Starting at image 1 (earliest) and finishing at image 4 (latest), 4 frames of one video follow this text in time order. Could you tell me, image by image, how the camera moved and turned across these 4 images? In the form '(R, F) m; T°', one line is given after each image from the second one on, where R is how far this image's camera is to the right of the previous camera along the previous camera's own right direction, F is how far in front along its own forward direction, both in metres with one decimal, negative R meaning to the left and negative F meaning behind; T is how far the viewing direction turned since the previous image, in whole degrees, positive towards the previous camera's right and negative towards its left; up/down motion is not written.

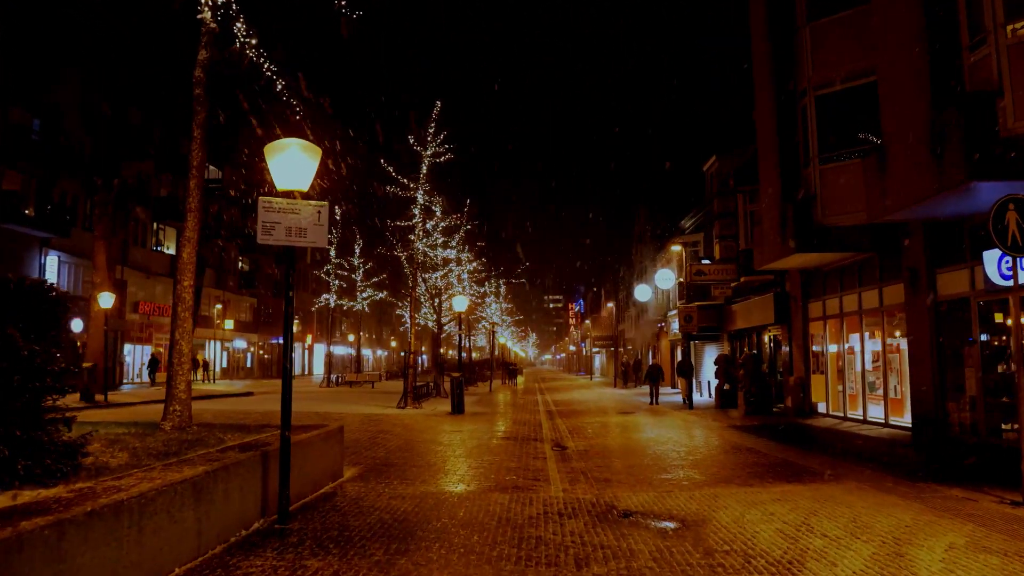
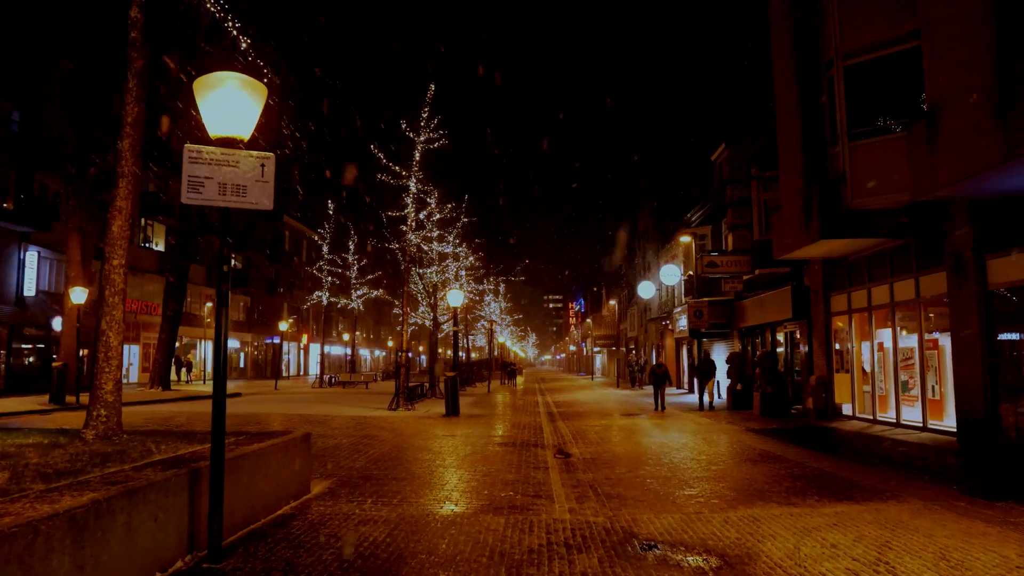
(0.0, +1.4) m; 0°
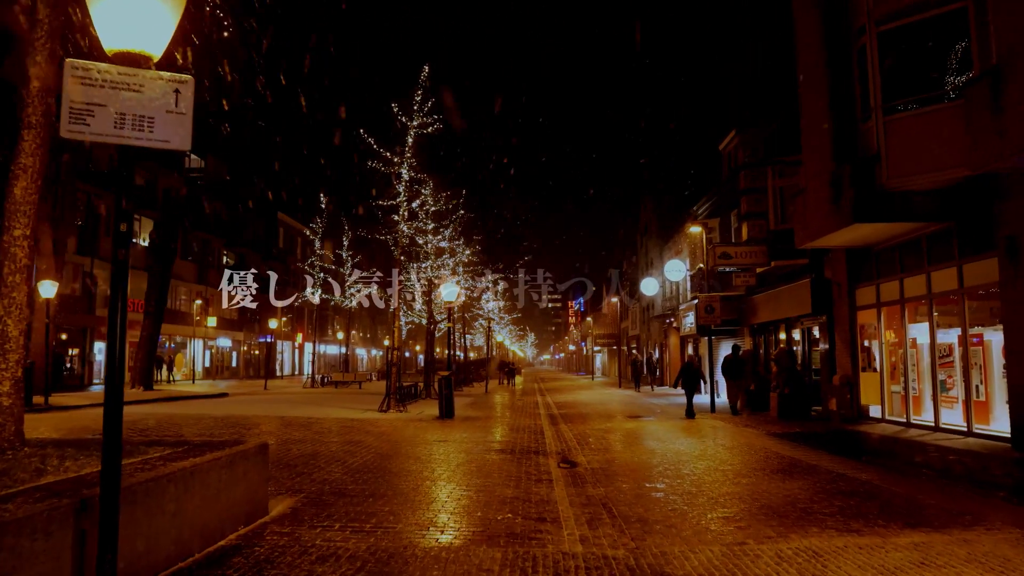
(0.0, +1.3) m; 0°
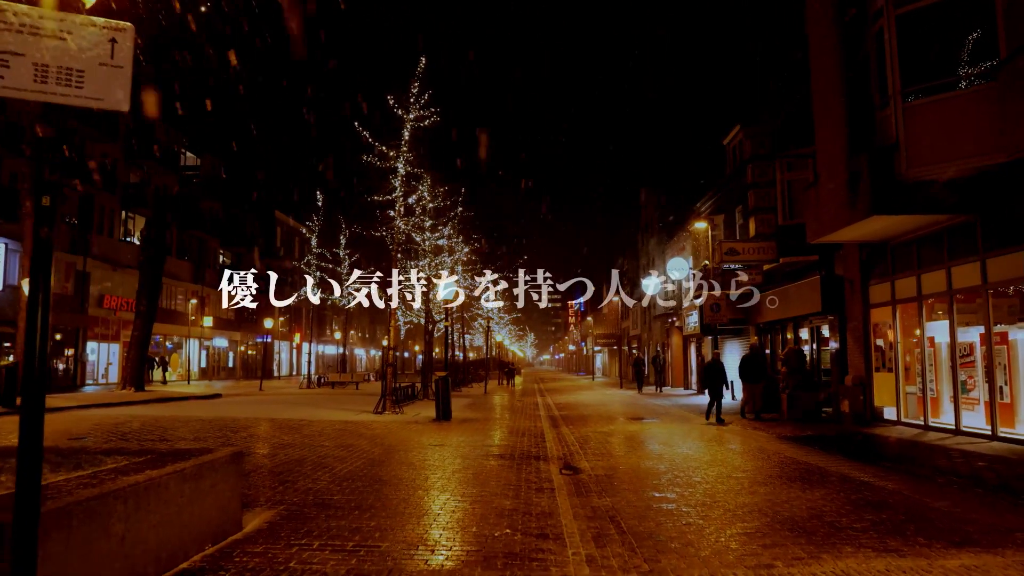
(0.0, +0.6) m; 0°
